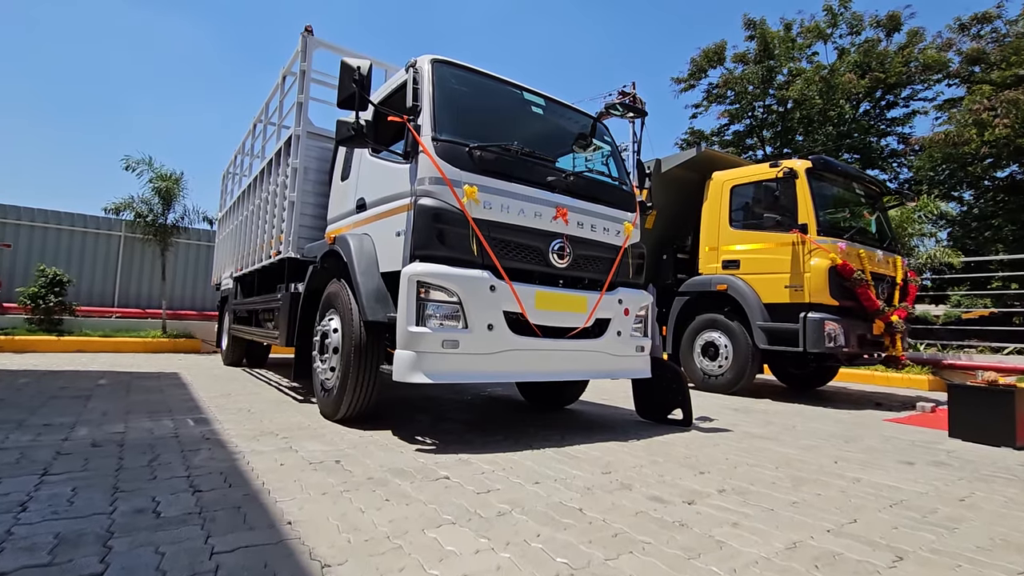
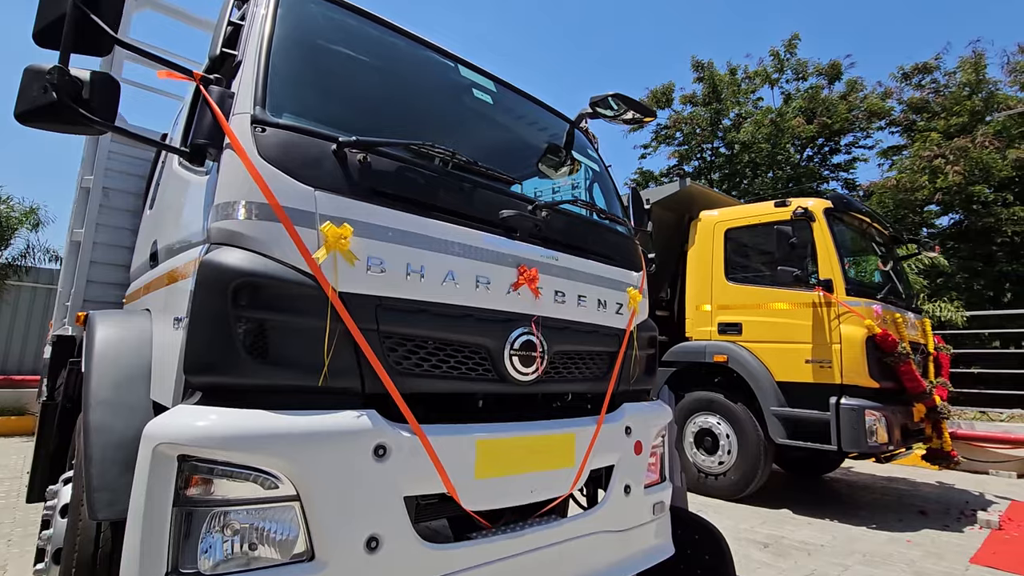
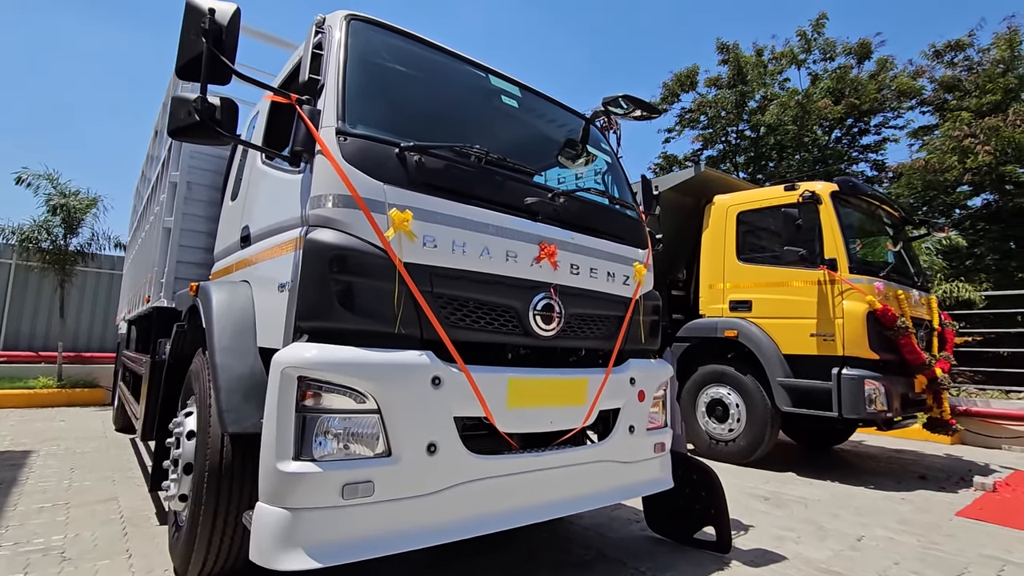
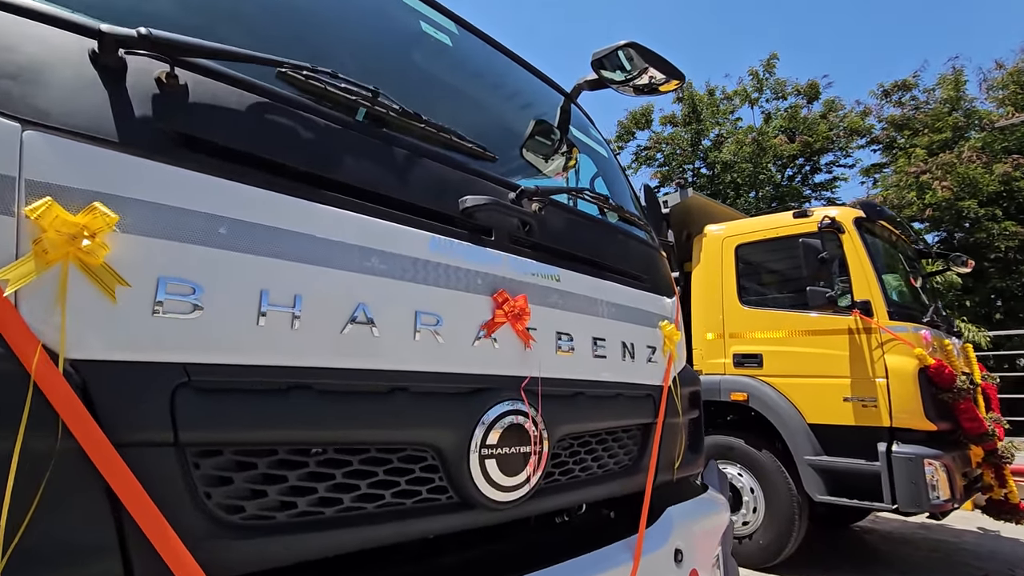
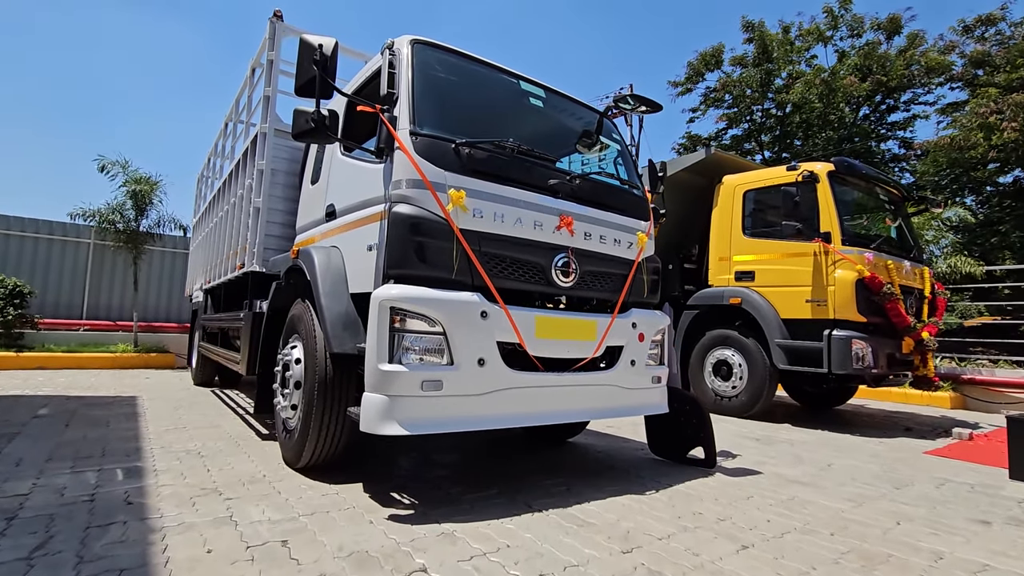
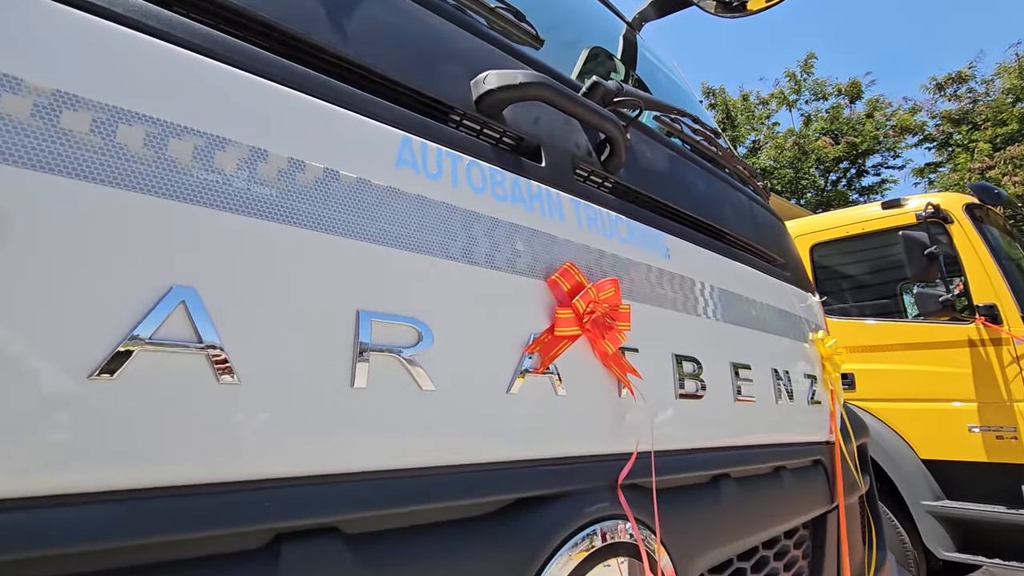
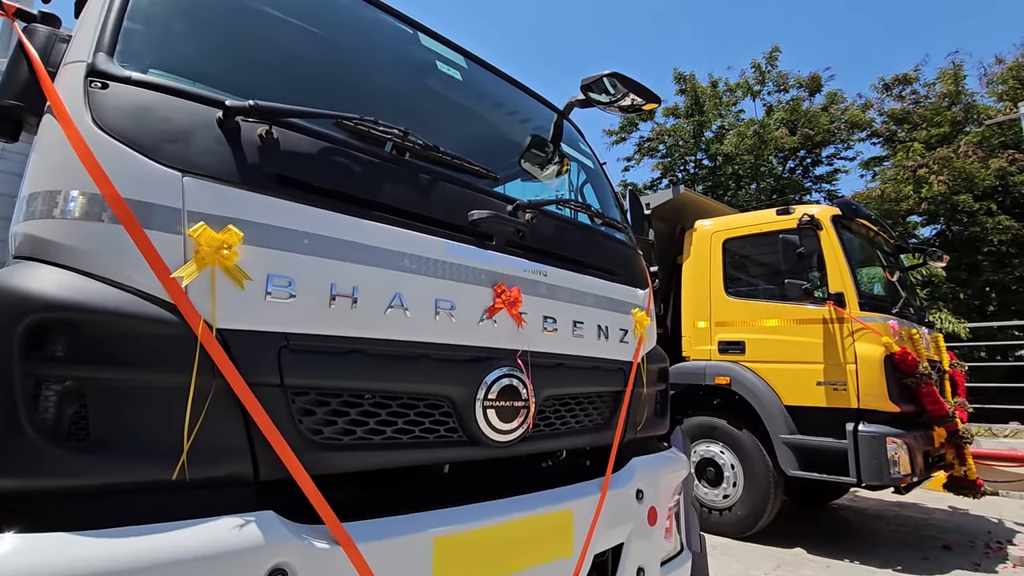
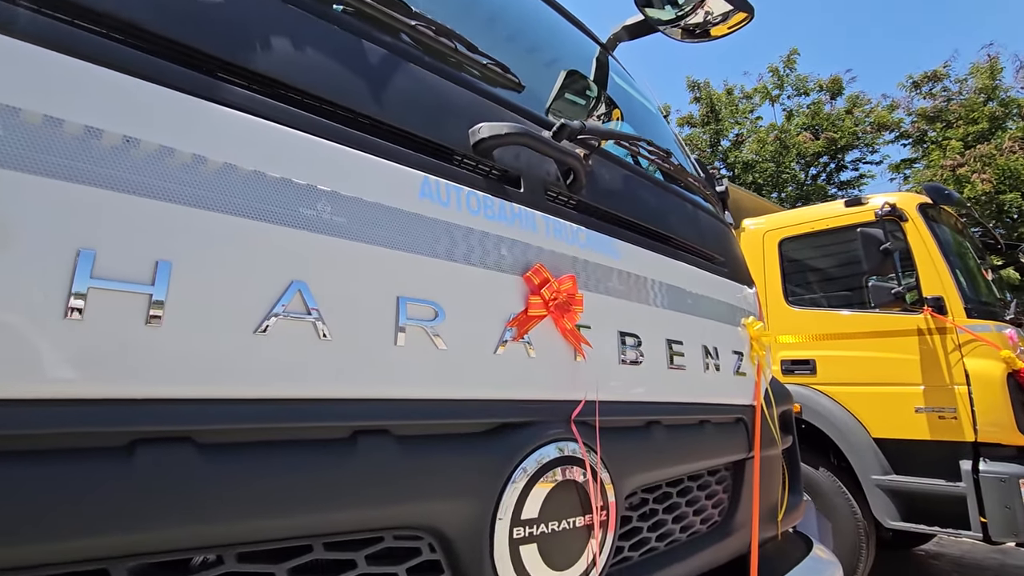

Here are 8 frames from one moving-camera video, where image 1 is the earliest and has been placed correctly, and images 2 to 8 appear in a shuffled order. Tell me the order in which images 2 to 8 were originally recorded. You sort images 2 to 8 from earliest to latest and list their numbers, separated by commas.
5, 3, 2, 7, 4, 8, 6
